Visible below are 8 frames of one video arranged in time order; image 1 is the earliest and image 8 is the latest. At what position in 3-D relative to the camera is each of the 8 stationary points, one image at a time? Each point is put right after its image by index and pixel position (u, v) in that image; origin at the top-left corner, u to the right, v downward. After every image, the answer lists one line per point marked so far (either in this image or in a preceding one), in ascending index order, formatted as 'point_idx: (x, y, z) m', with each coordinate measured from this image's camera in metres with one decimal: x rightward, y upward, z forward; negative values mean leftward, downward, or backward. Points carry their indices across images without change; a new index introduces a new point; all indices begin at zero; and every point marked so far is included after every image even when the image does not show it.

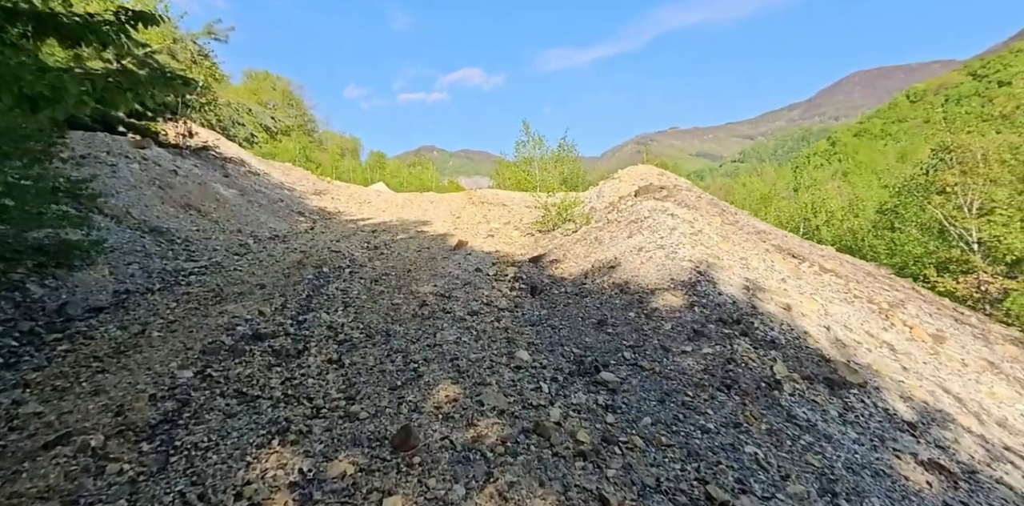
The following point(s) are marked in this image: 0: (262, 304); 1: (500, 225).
0: (-2.8, -0.6, +4.8) m
1: (-0.3, +0.8, +11.2) m
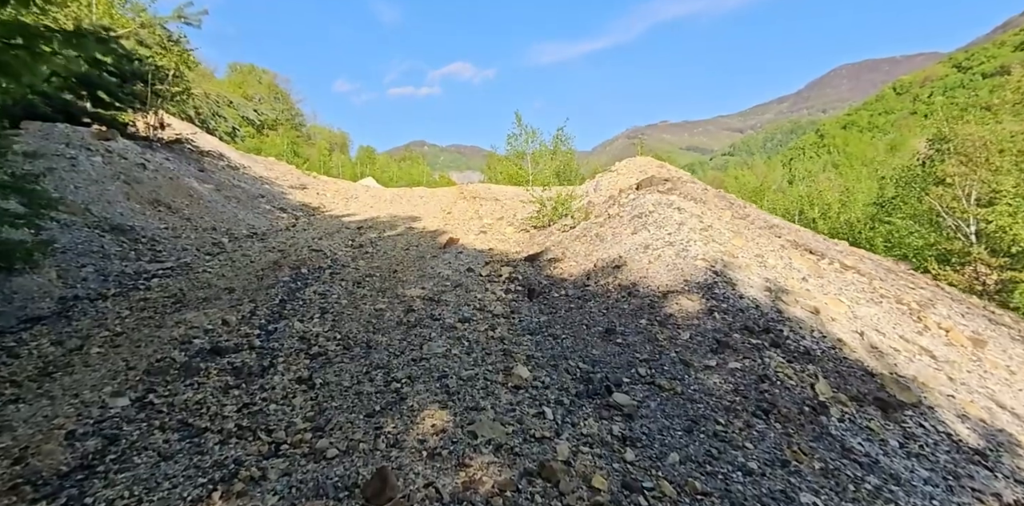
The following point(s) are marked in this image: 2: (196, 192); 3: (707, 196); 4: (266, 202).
0: (-2.9, -0.6, +4.3) m
1: (-0.5, +0.8, +10.7) m
2: (-7.1, +1.4, +9.5) m
3: (+2.8, +0.8, +6.1) m
4: (-6.7, +1.4, +11.5) m
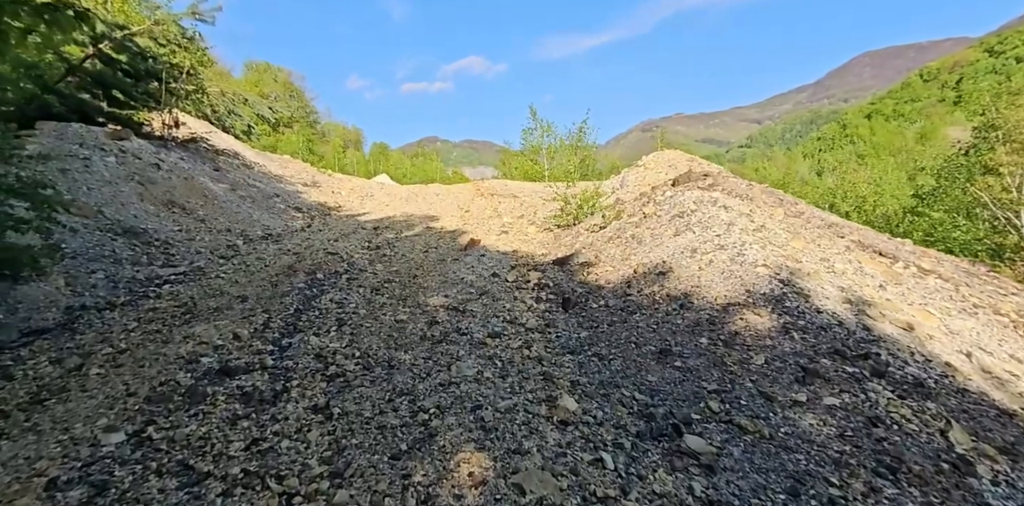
0: (-2.6, -0.7, +4.0) m
1: (0.0, +0.9, +10.3) m
2: (-6.6, +1.3, +9.3) m
3: (+3.2, +0.8, +5.6) m
4: (-6.2, +1.4, +11.3) m
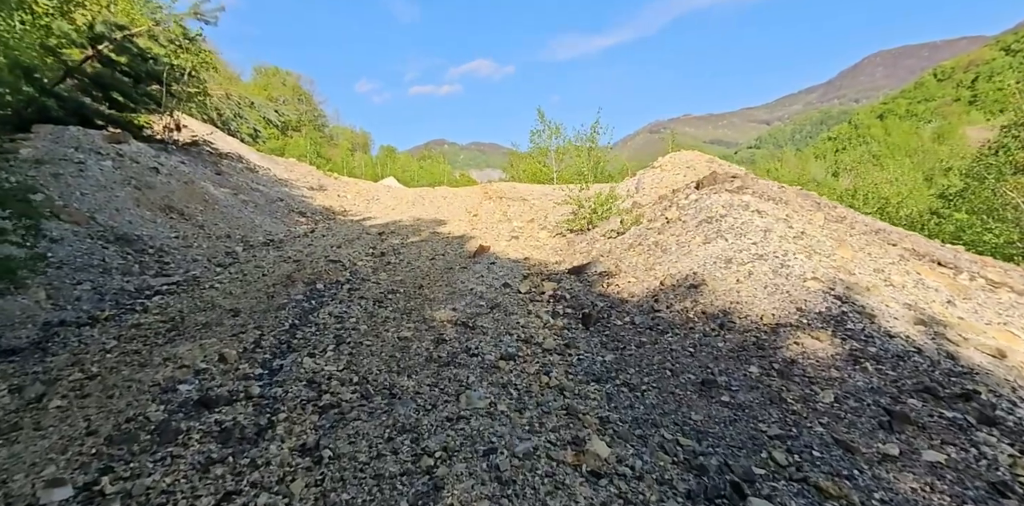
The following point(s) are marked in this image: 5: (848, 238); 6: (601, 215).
0: (-2.5, -0.8, +3.6) m
1: (+0.3, +0.7, +9.9) m
2: (-6.4, +1.2, +9.0) m
3: (+3.4, +0.7, +5.1) m
4: (-5.9, +1.2, +11.0) m
5: (+3.2, +0.1, +4.1) m
6: (+1.7, +0.7, +7.9) m
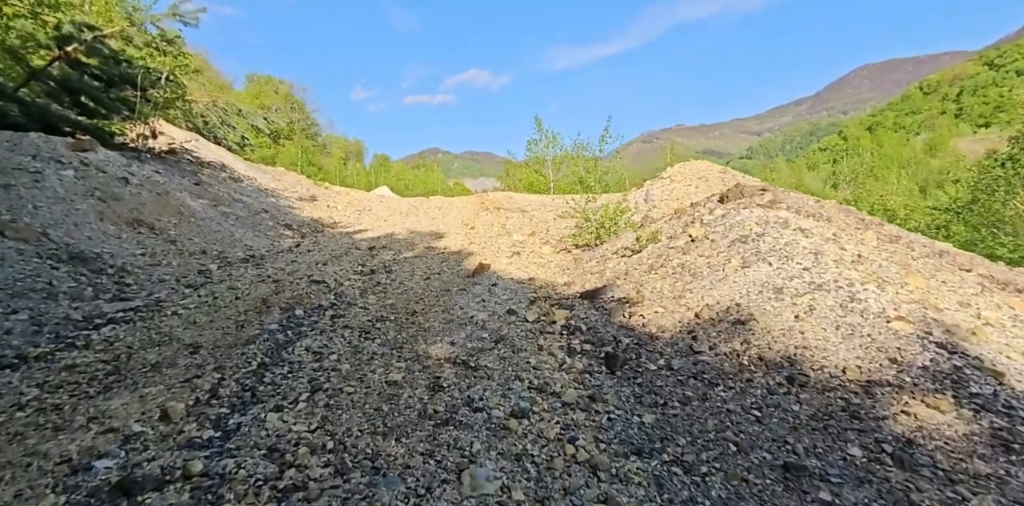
0: (-2.4, -1.0, +3.0) m
1: (+0.3, +0.4, +9.3) m
2: (-6.4, +0.9, +8.3) m
3: (+3.4, +0.5, +4.6) m
4: (-5.9, +0.9, +10.3) m
5: (+3.3, -0.1, +3.5) m
6: (+1.7, +0.4, +7.3) m
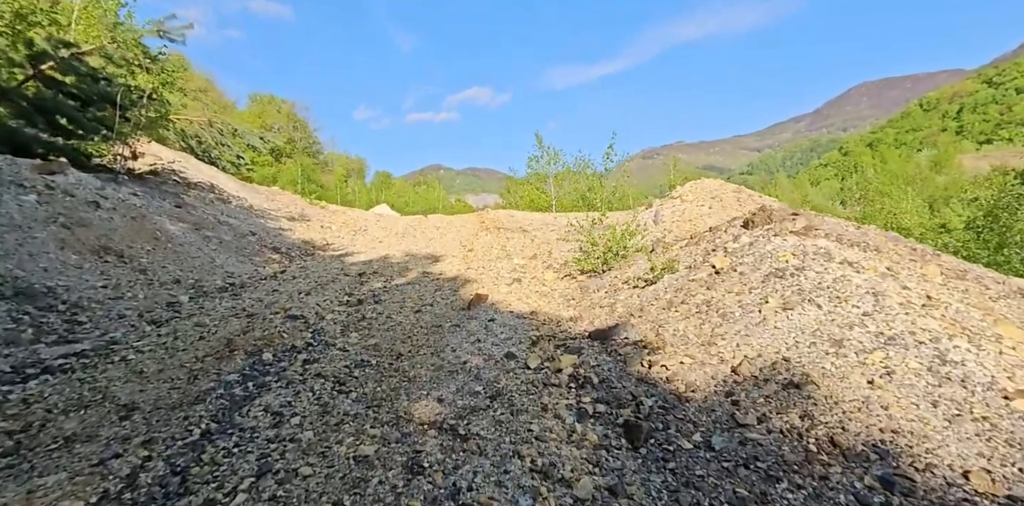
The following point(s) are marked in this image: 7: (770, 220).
0: (-2.4, -1.3, +2.3) m
1: (+0.3, -0.1, +8.8) m
2: (-6.4, +0.4, +7.8) m
3: (+3.4, +0.1, +4.0) m
4: (-5.9, +0.3, +9.8) m
5: (+3.3, -0.4, +2.9) m
6: (+1.7, 0.0, +6.7) m
7: (+2.9, +0.4, +4.7) m
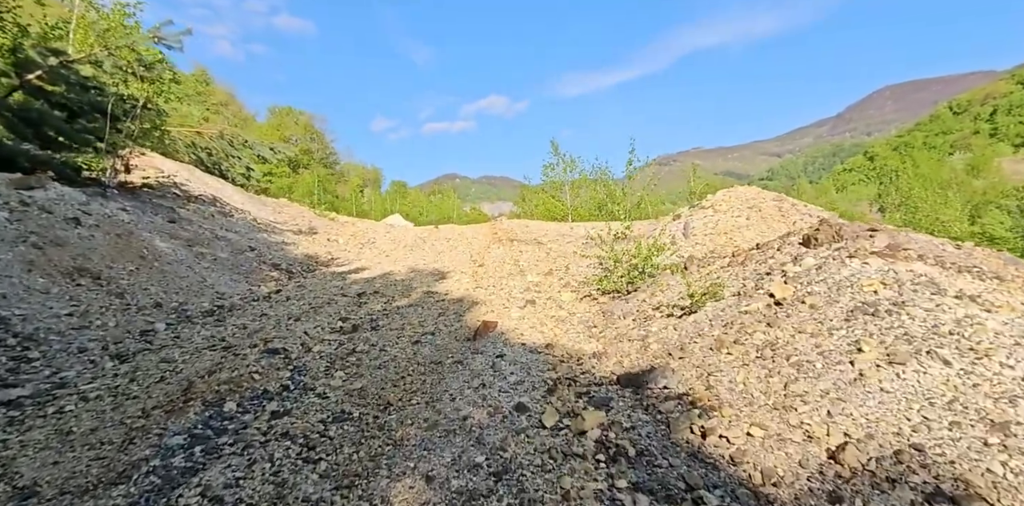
0: (-2.4, -1.5, +1.6) m
1: (+0.5, -0.5, +8.0) m
2: (-6.2, 0.0, +7.2) m
3: (+3.5, -0.1, +3.1) m
4: (-5.6, -0.1, +9.2) m
5: (+3.3, -0.5, +2.0) m
6: (+1.9, -0.3, +5.9) m
7: (+3.0, +0.2, +3.9) m
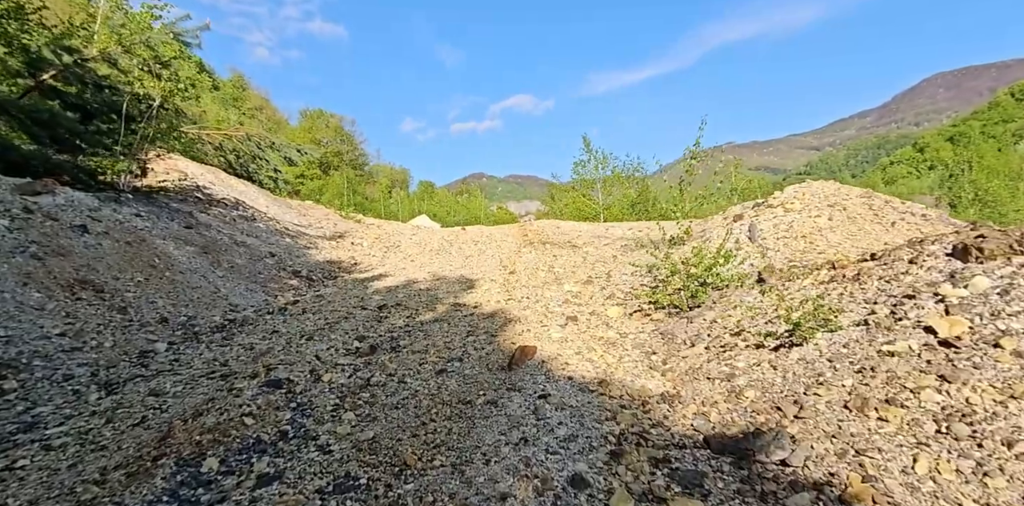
0: (-2.1, -1.6, +0.9) m
1: (+1.1, -0.6, +7.1) m
2: (-5.6, -0.1, +6.8) m
3: (+3.8, -0.2, +2.0) m
4: (-4.9, -0.2, +8.7) m
5: (+3.6, -0.7, +0.9) m
6: (+2.3, -0.4, +4.9) m
7: (+3.3, 0.0, +2.8) m
